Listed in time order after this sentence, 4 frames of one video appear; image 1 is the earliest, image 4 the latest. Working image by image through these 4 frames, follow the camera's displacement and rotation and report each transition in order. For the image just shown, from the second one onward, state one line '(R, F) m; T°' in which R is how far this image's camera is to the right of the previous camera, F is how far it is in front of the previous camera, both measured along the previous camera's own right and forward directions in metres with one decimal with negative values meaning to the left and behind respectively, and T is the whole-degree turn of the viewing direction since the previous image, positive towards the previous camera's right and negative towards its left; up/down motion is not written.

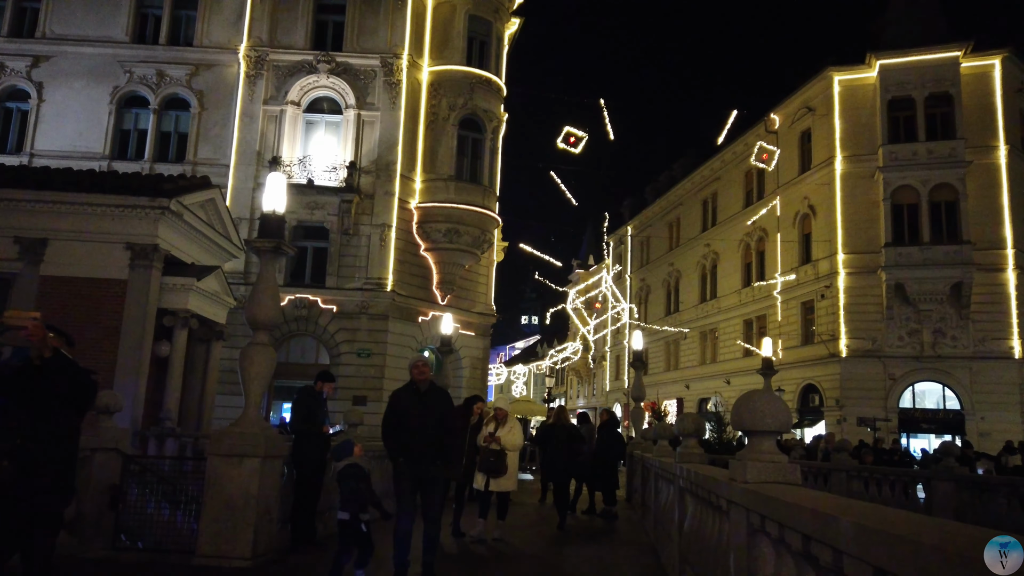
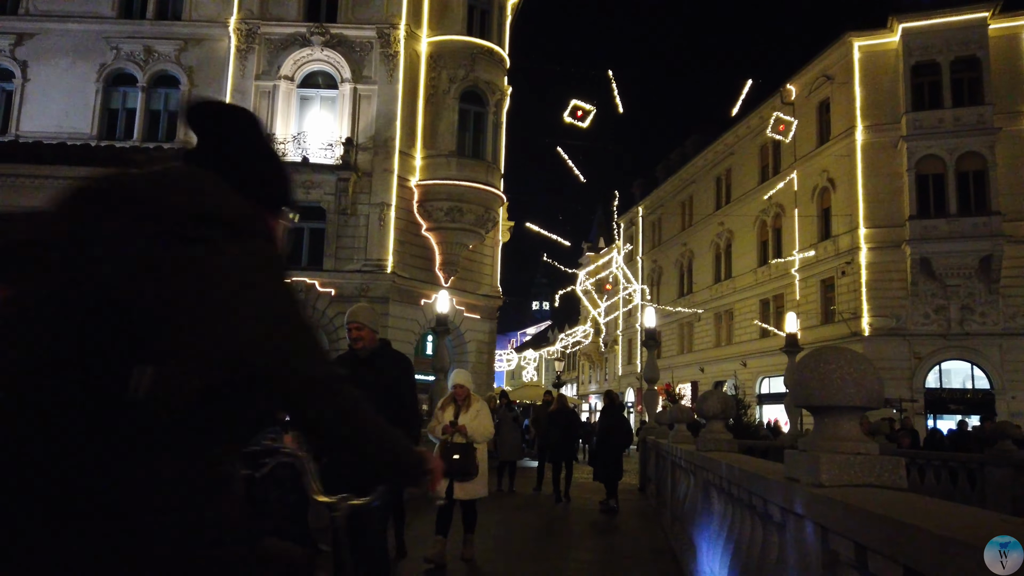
(+0.2, +1.2) m; -1°
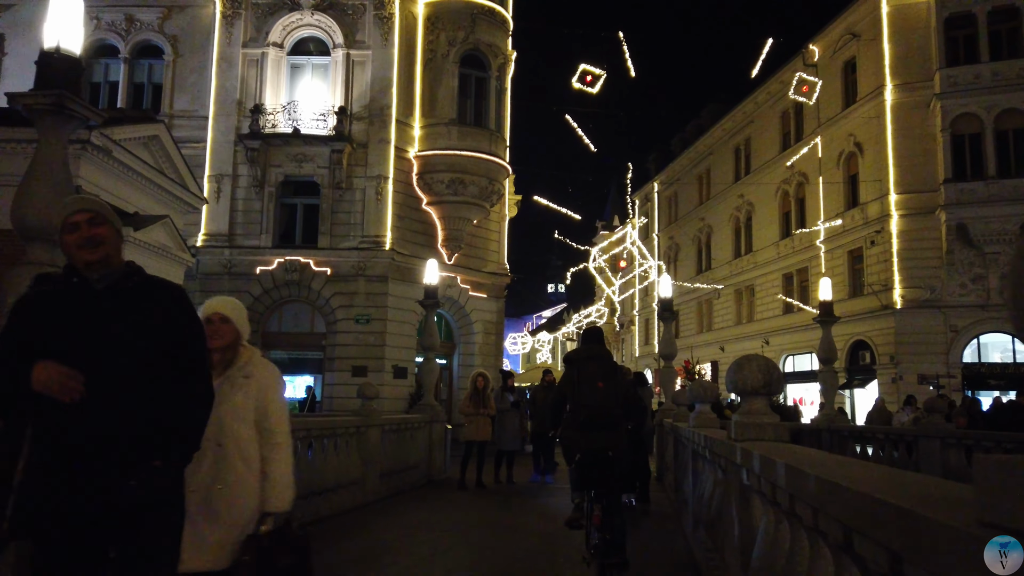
(+0.3, +1.6) m; -1°
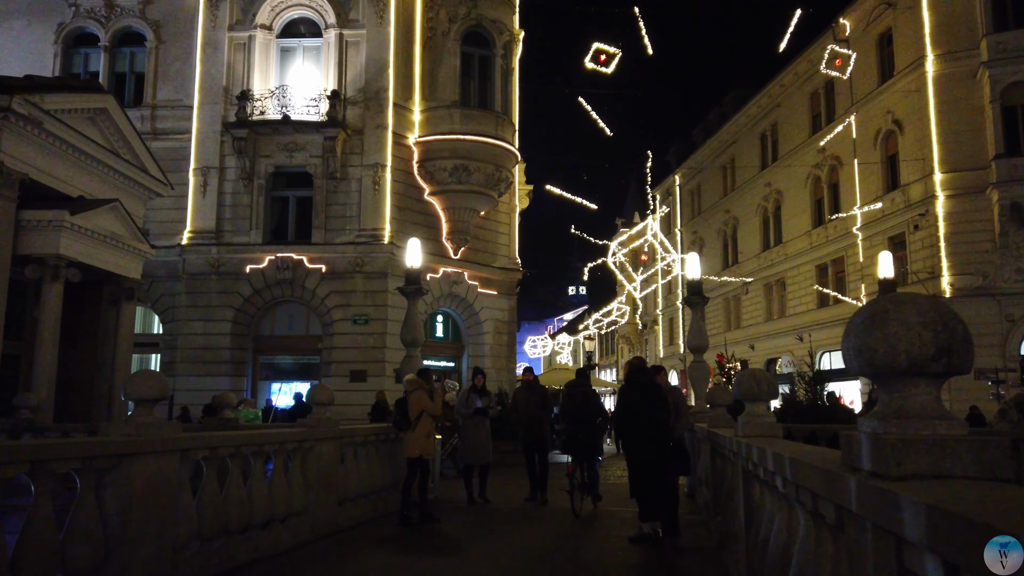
(+0.3, +2.0) m; -2°
